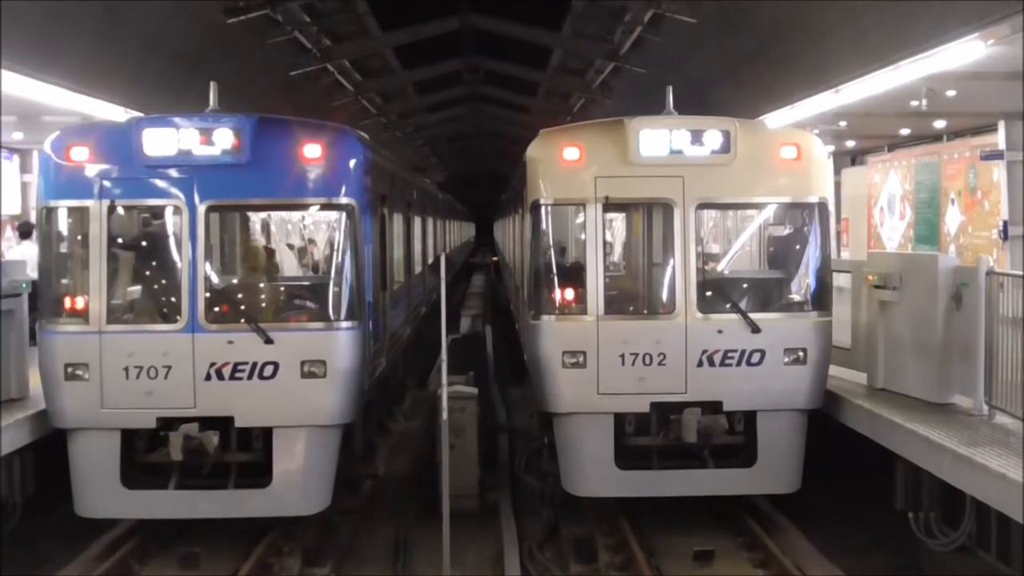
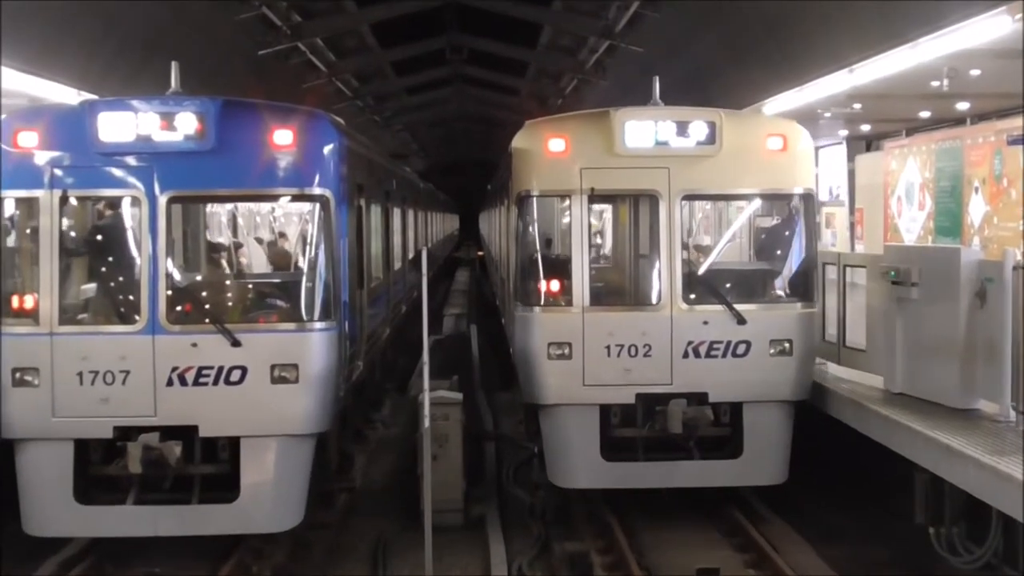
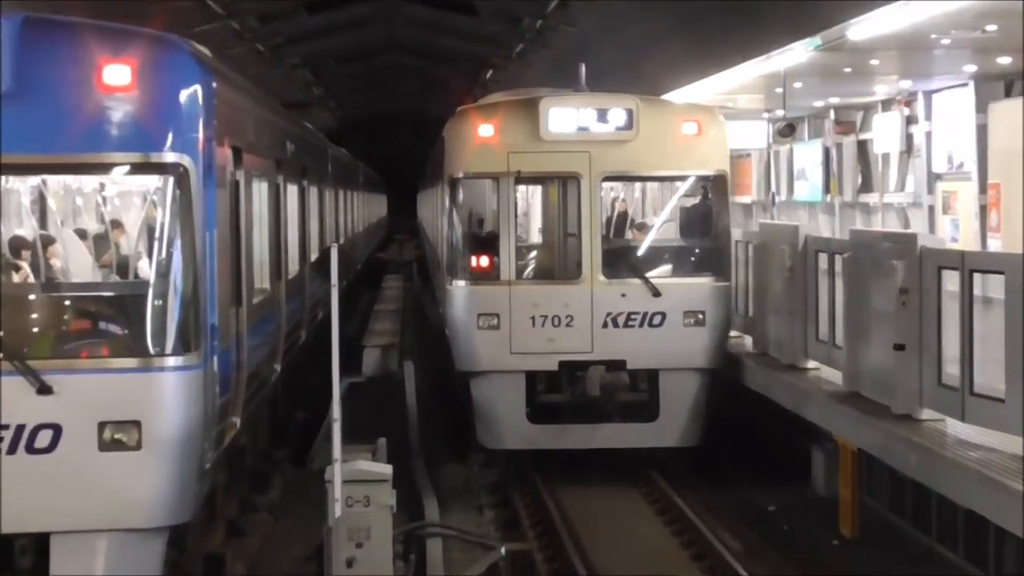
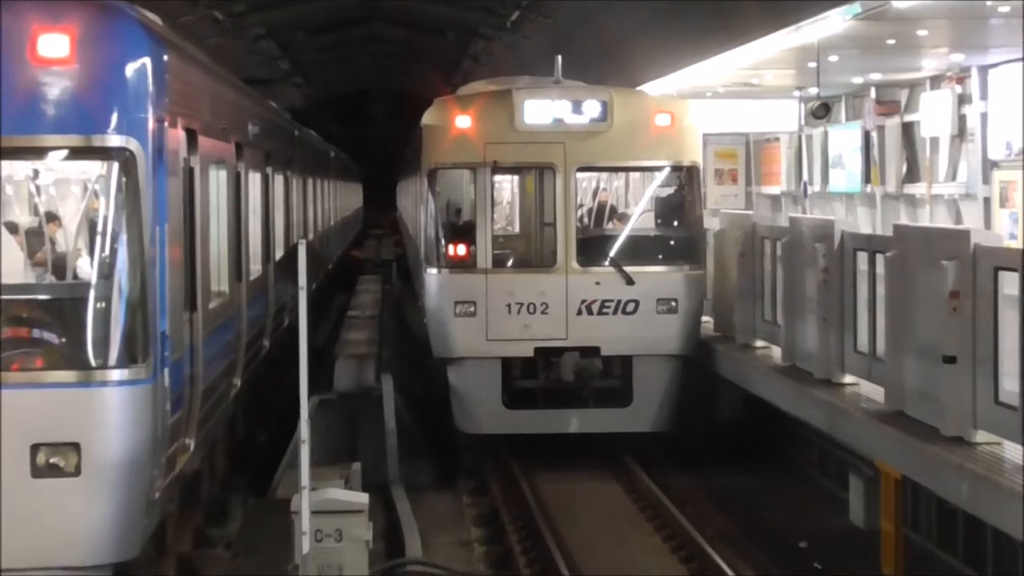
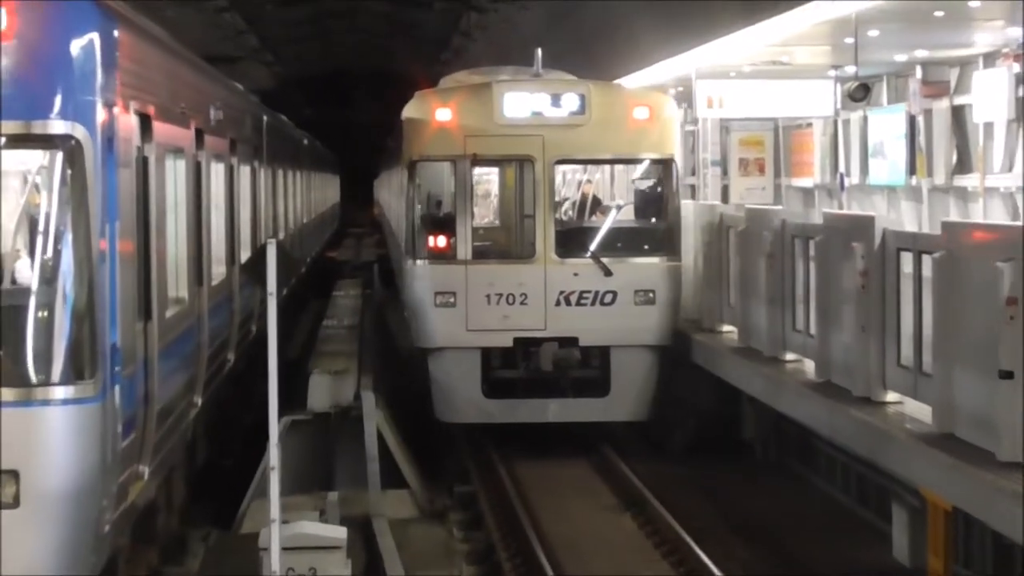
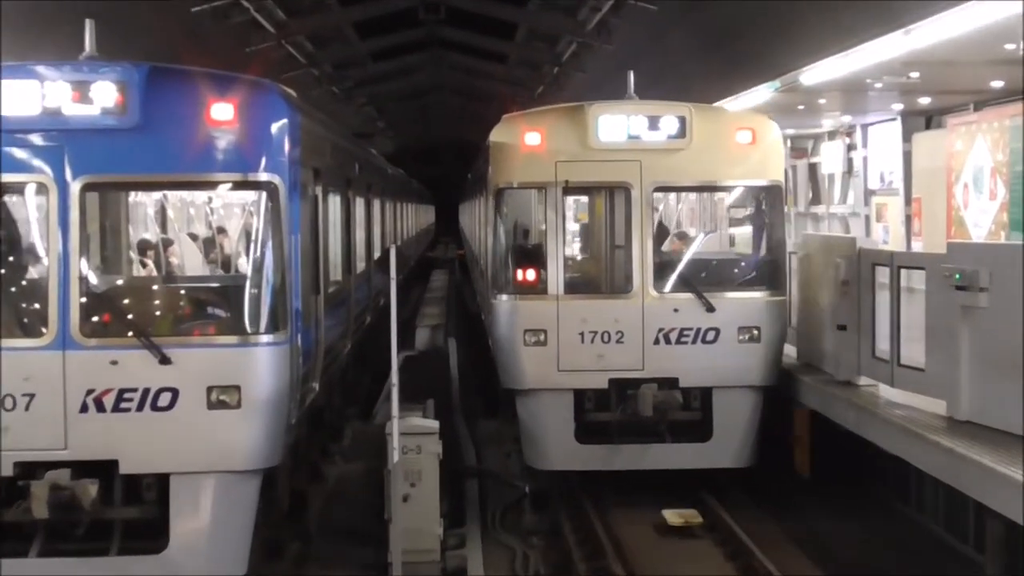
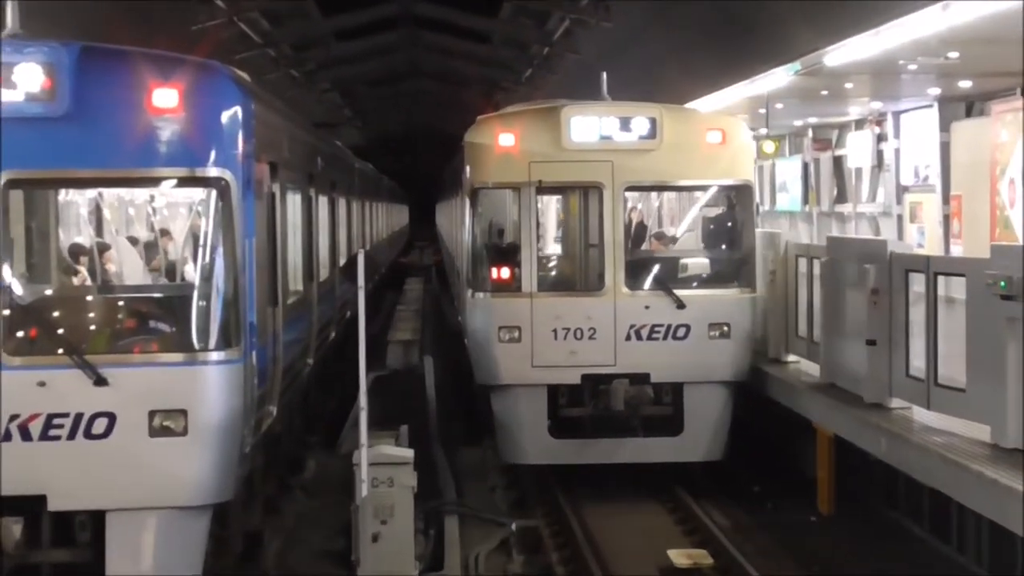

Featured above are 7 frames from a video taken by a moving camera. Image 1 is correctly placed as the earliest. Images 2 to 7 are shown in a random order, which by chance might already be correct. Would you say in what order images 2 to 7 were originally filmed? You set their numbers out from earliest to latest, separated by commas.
2, 6, 7, 3, 4, 5
